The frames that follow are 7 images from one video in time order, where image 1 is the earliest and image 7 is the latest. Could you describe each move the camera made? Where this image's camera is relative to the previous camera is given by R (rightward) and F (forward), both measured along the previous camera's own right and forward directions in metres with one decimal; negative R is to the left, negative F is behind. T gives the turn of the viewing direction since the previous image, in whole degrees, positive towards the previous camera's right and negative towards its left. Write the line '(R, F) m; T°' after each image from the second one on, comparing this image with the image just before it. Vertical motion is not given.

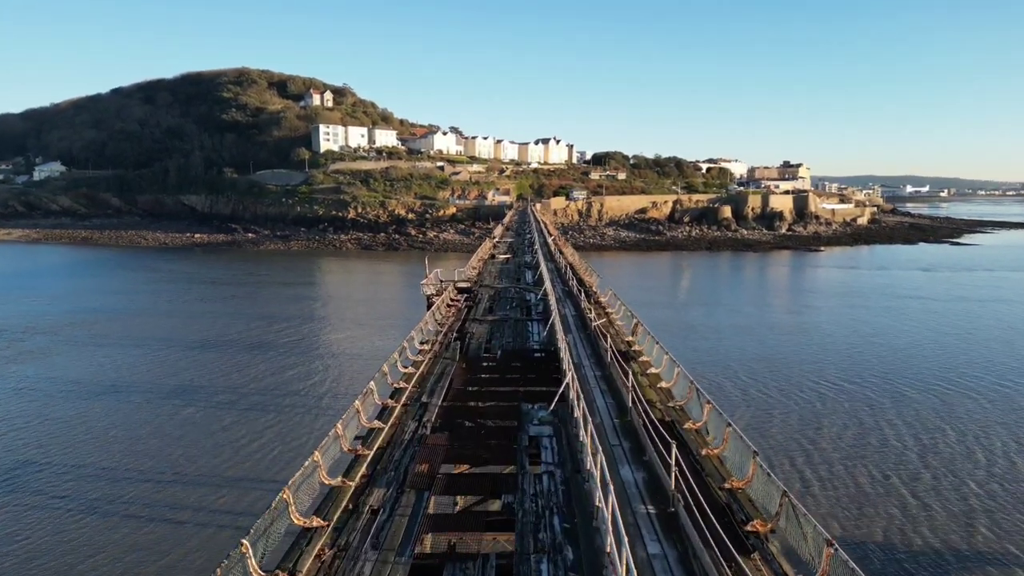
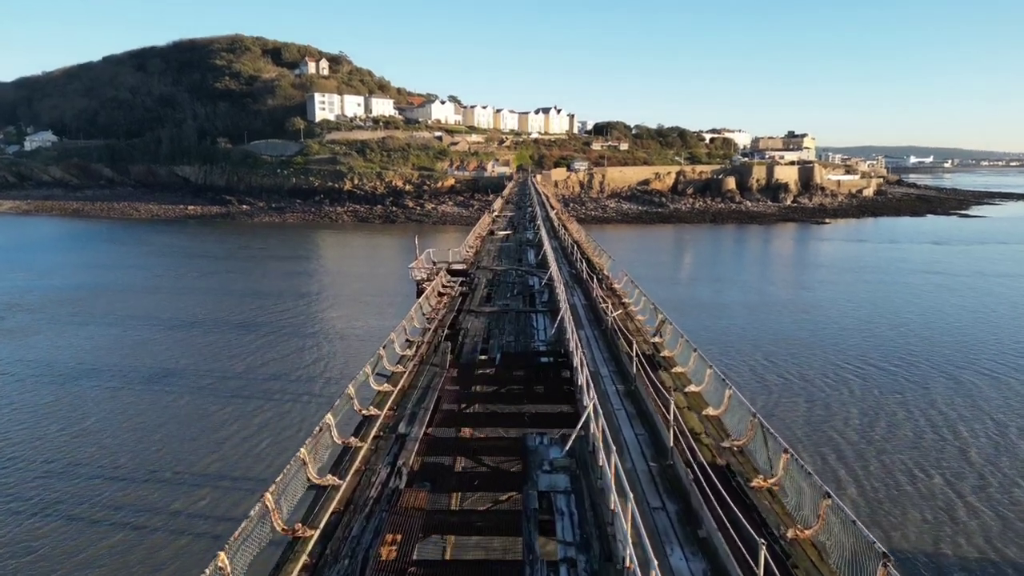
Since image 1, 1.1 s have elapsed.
(0.0, +0.8) m; 0°
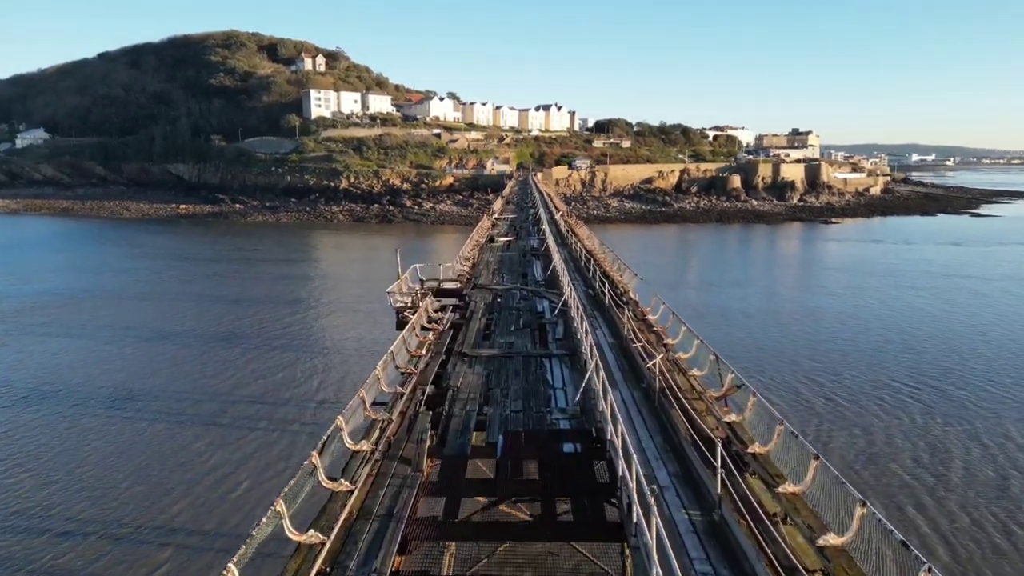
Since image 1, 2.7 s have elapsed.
(0.0, +1.3) m; 0°
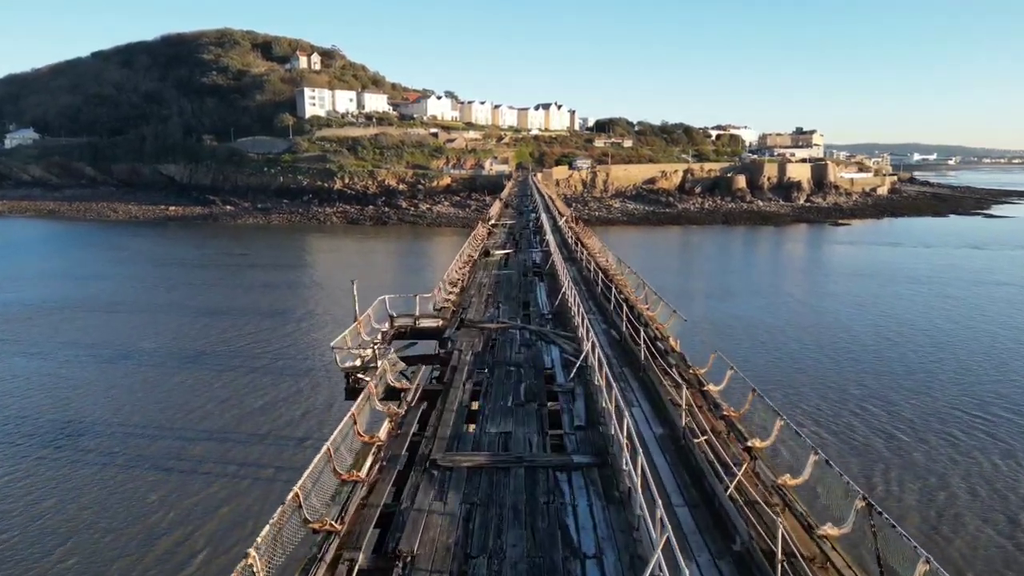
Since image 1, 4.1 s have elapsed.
(0.0, +1.4) m; 0°
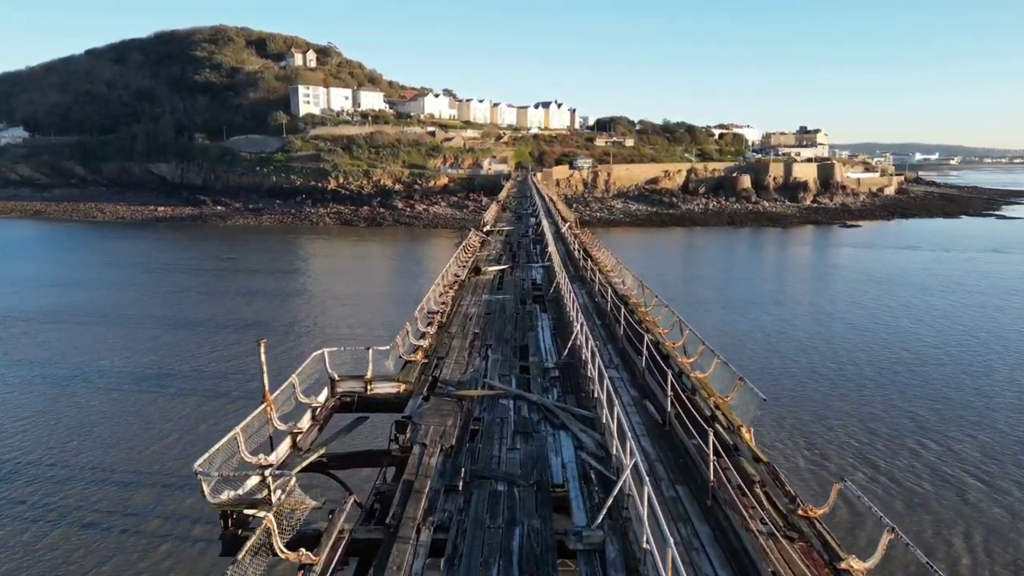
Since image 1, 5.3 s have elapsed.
(0.0, +1.4) m; 0°
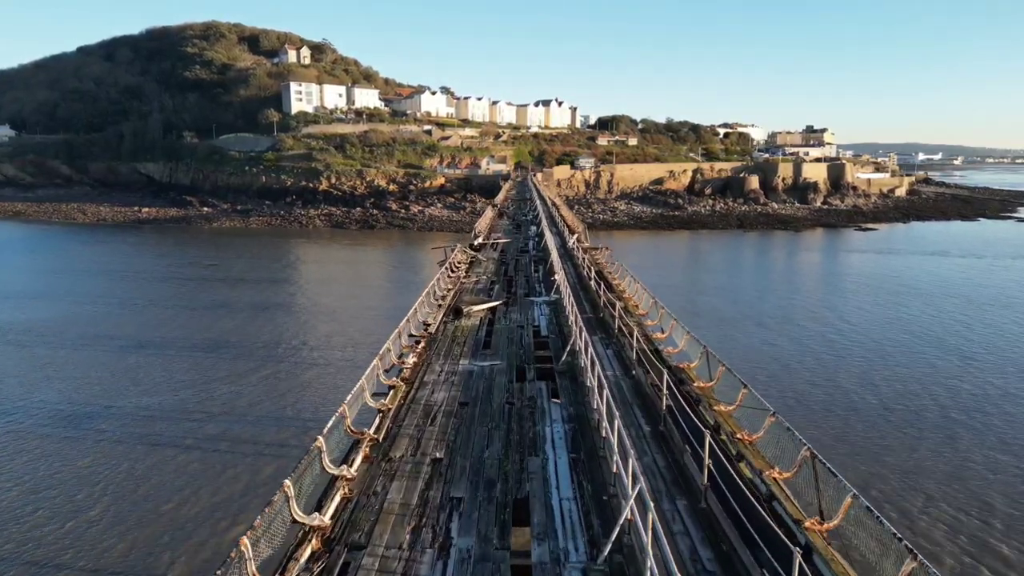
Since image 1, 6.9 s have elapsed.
(0.0, +1.9) m; 0°
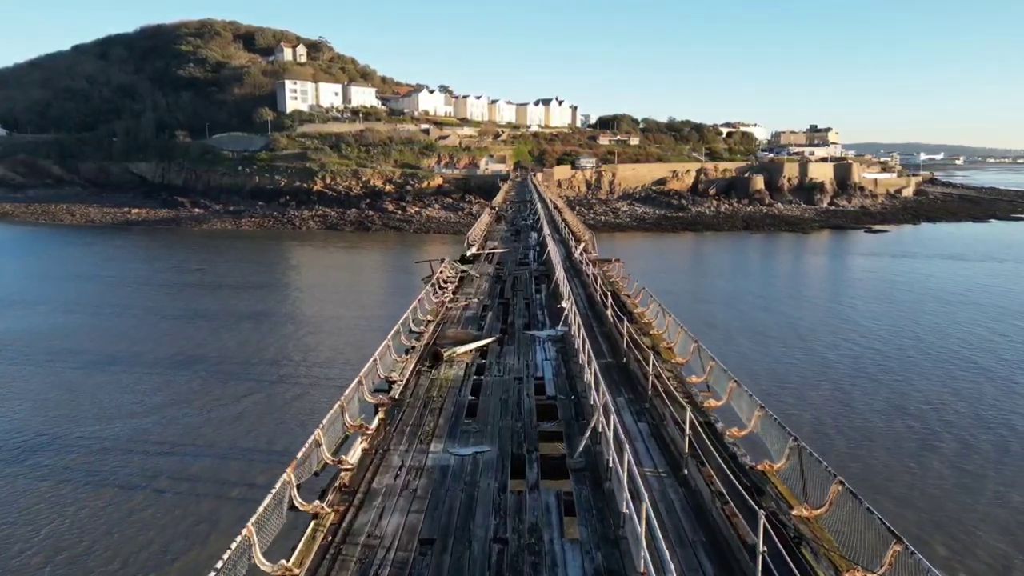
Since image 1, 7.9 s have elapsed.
(0.0, +1.2) m; 0°
